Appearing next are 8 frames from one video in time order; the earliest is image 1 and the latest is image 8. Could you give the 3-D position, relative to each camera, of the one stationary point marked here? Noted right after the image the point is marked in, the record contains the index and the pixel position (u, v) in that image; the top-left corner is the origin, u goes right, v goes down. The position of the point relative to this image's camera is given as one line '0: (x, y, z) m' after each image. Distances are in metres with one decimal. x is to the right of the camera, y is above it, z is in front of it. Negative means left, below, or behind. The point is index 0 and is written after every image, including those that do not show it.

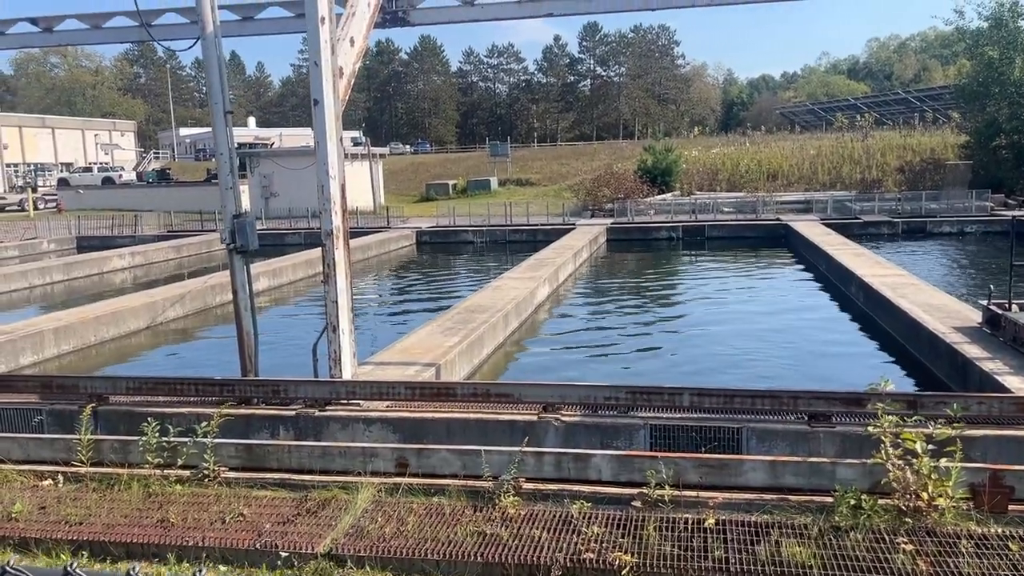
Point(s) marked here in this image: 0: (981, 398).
0: (+3.1, -0.7, +5.5) m
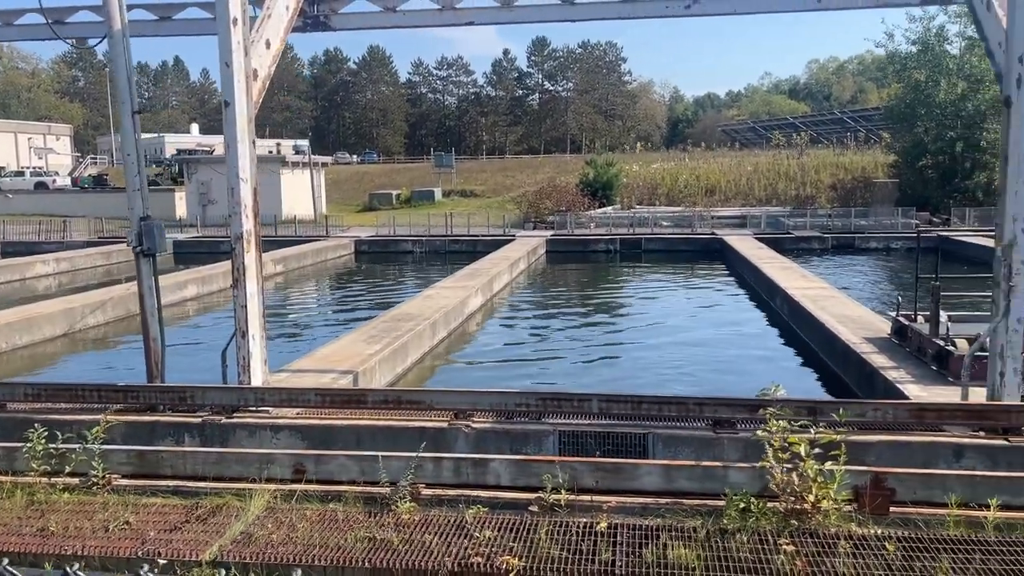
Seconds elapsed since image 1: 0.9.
0: (+2.4, -0.8, +5.7) m
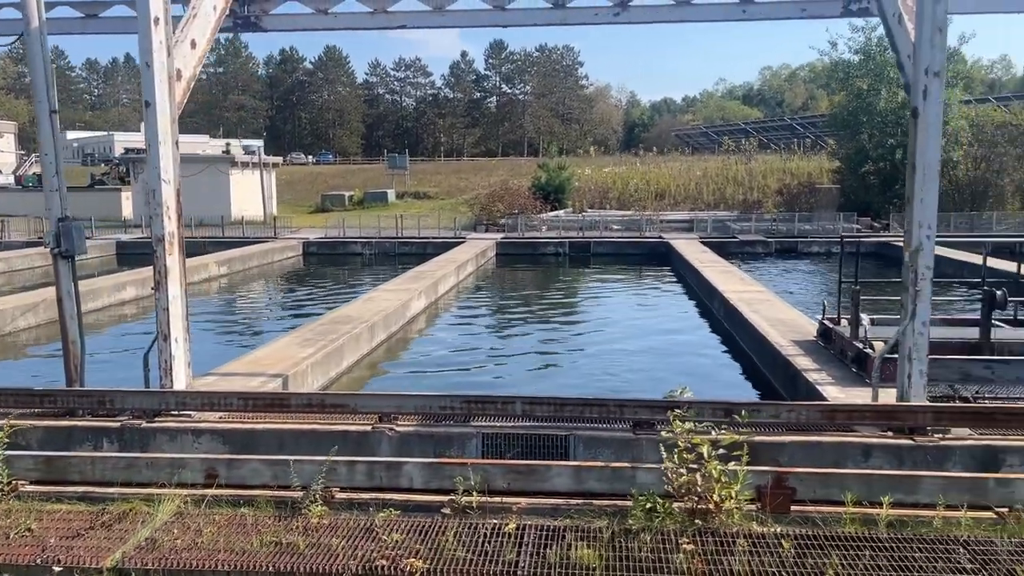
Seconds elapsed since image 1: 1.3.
0: (+1.9, -0.8, +5.8) m
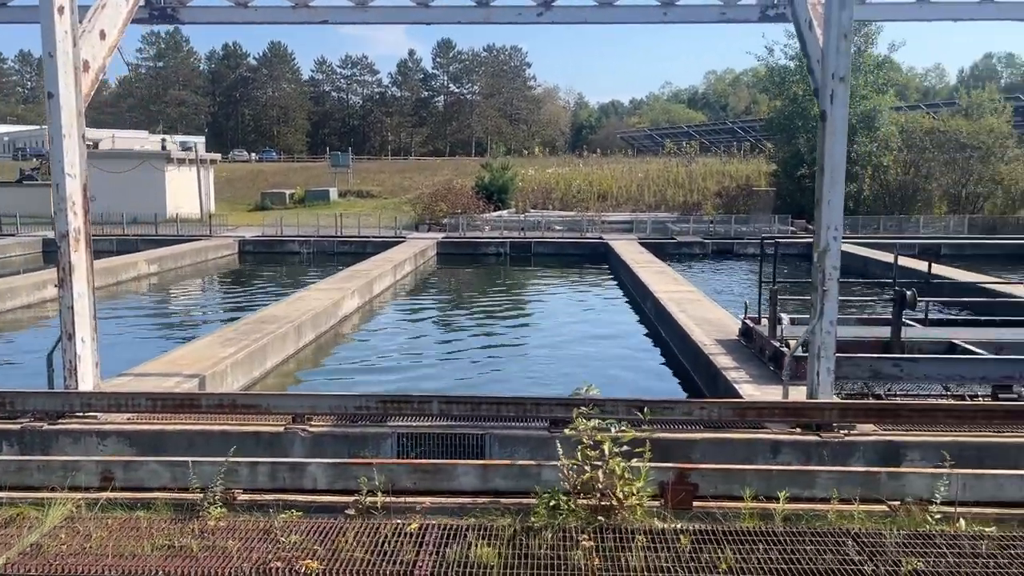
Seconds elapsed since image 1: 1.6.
0: (+1.3, -0.8, +5.9) m
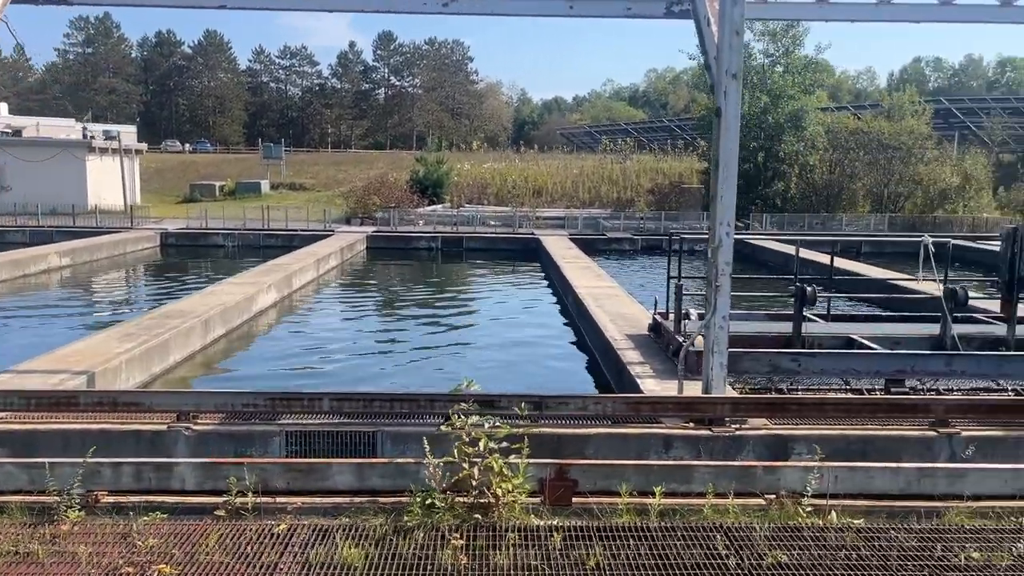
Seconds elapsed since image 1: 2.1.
0: (+0.6, -0.8, +5.9) m
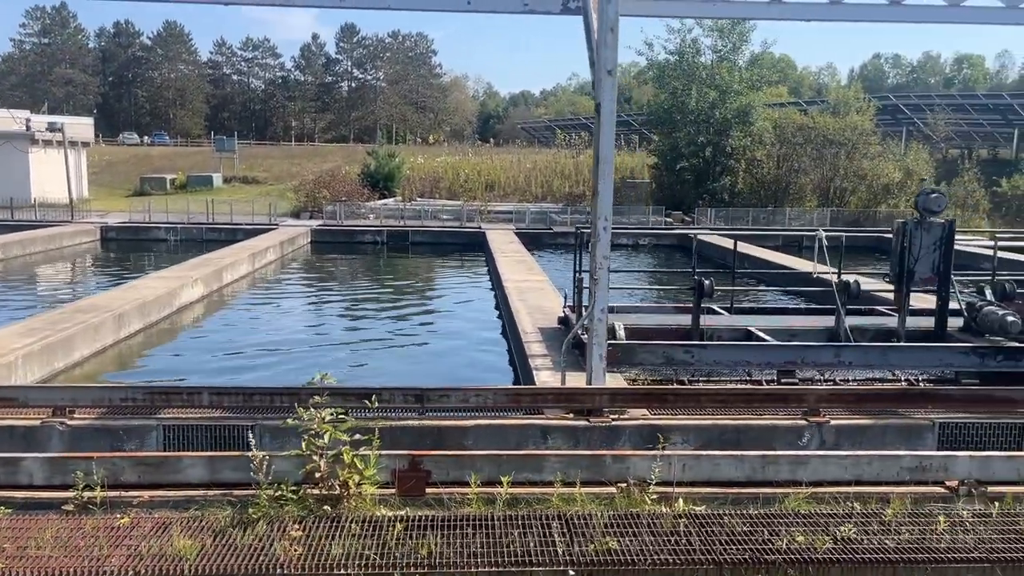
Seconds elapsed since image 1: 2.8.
0: (-0.3, -0.7, +5.9) m
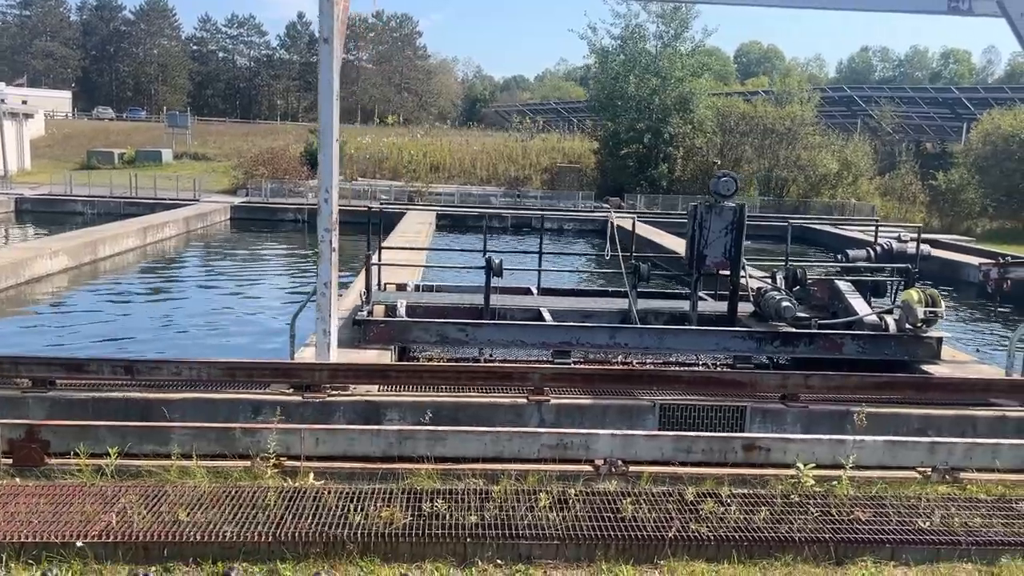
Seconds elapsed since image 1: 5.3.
0: (-2.3, -0.5, +5.8) m
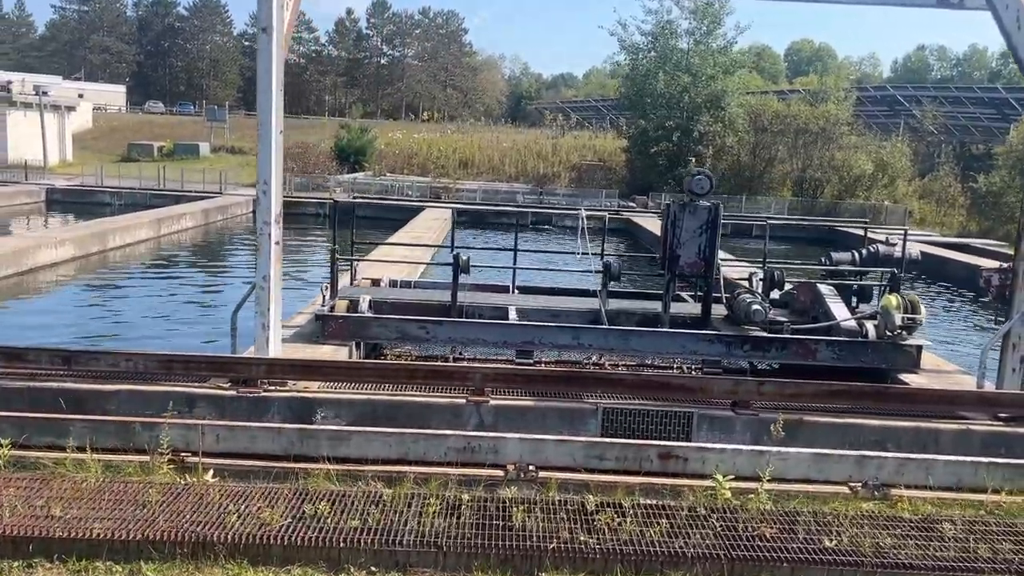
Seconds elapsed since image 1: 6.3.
0: (-2.7, -0.5, +5.8) m
